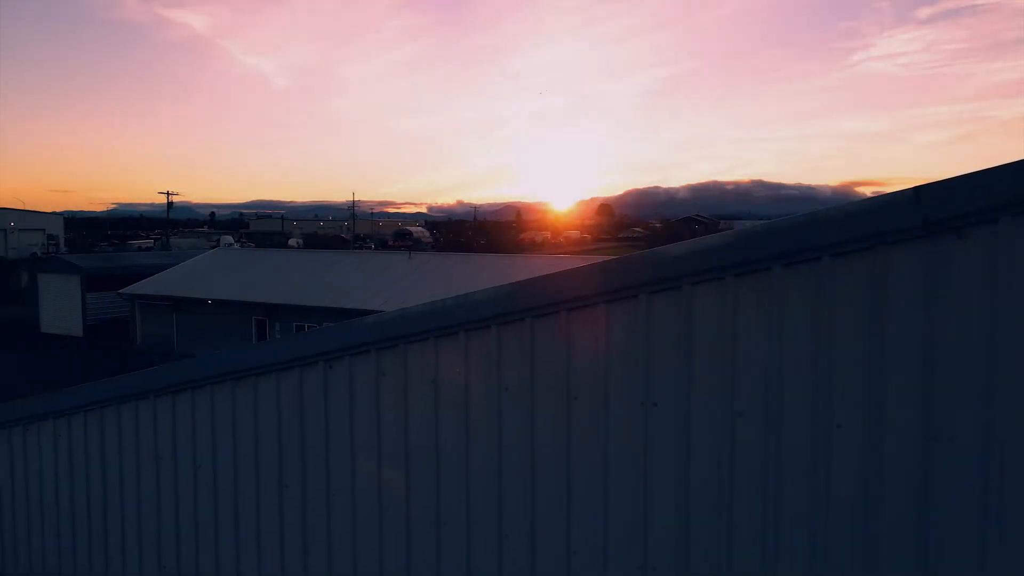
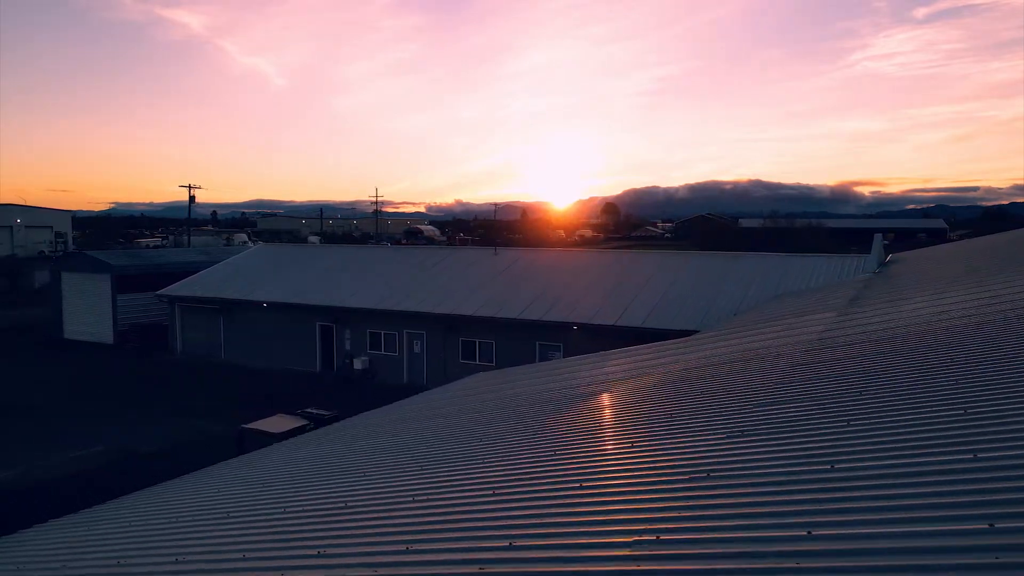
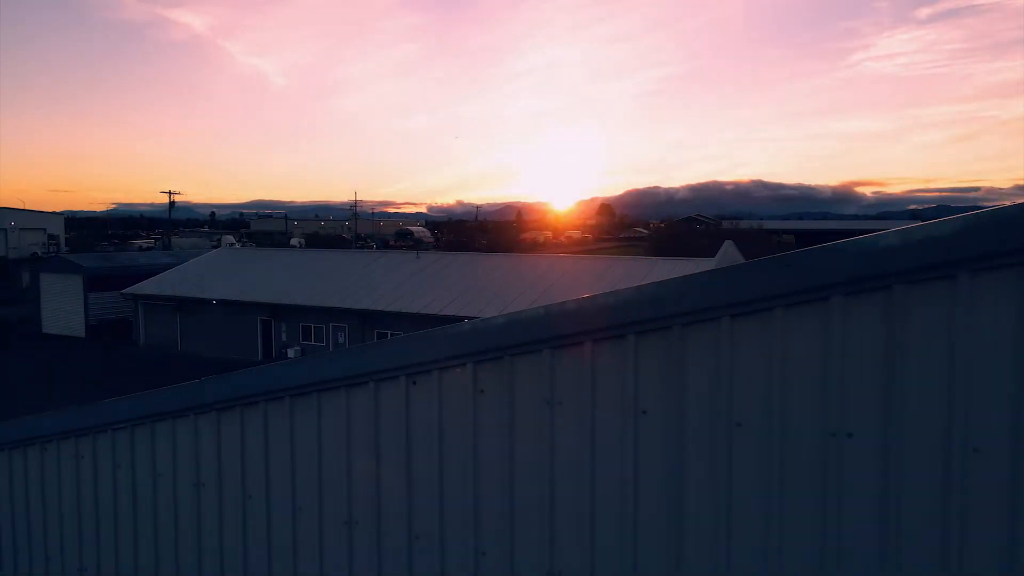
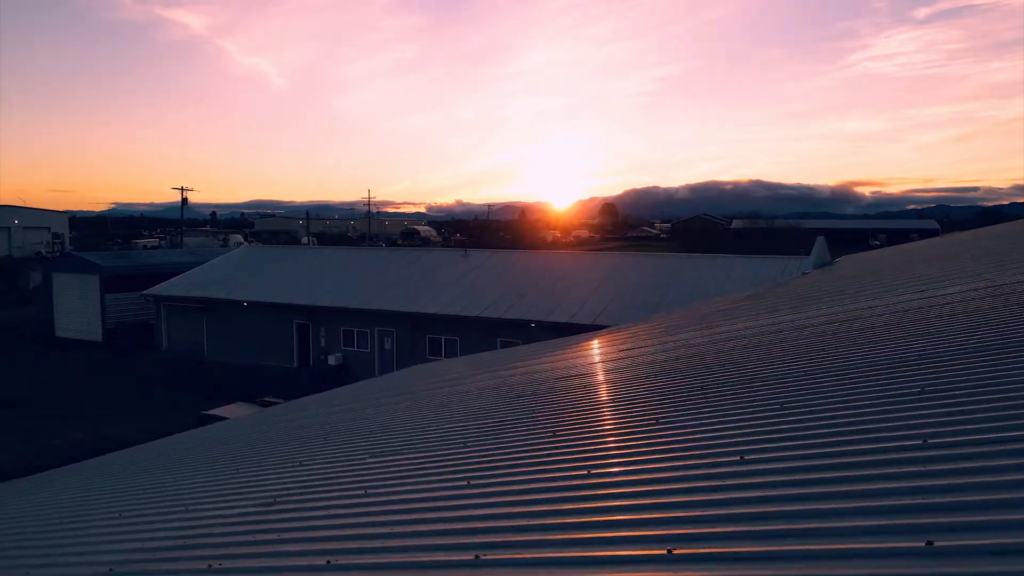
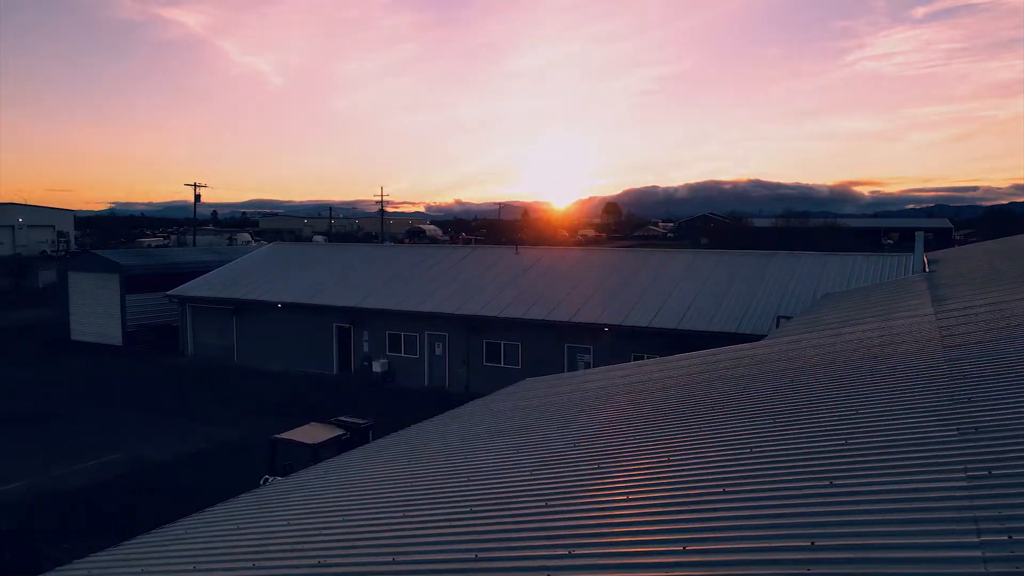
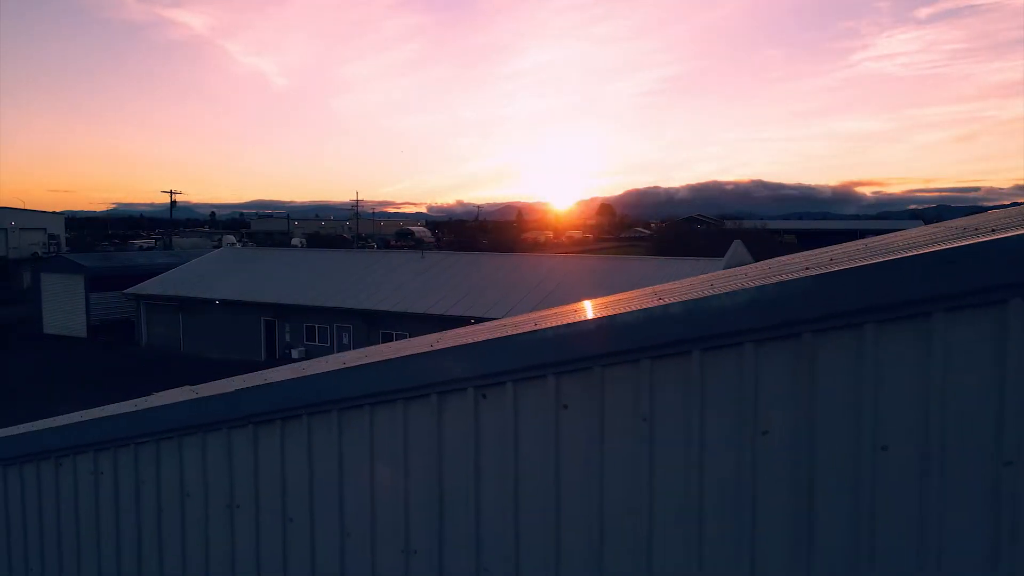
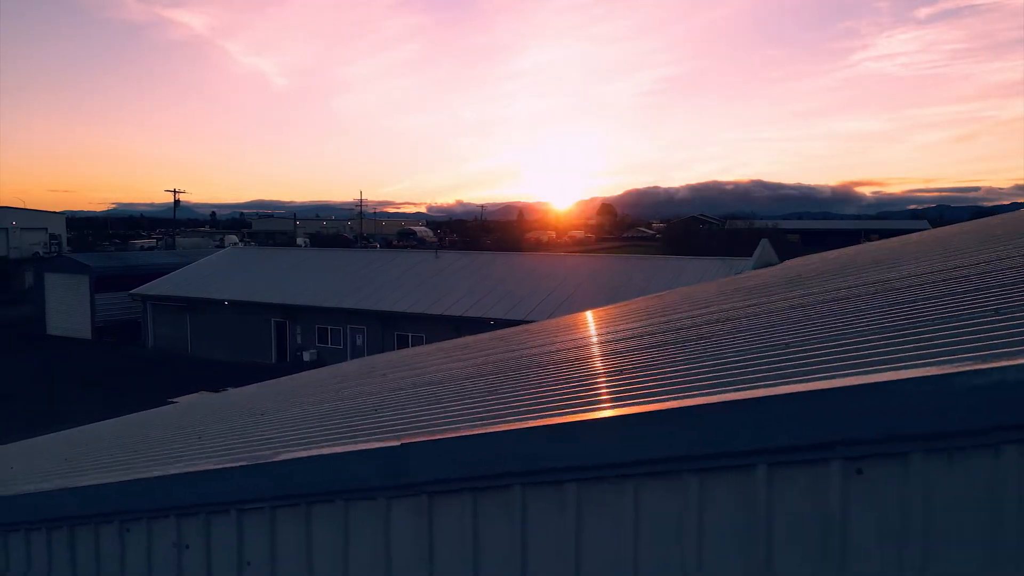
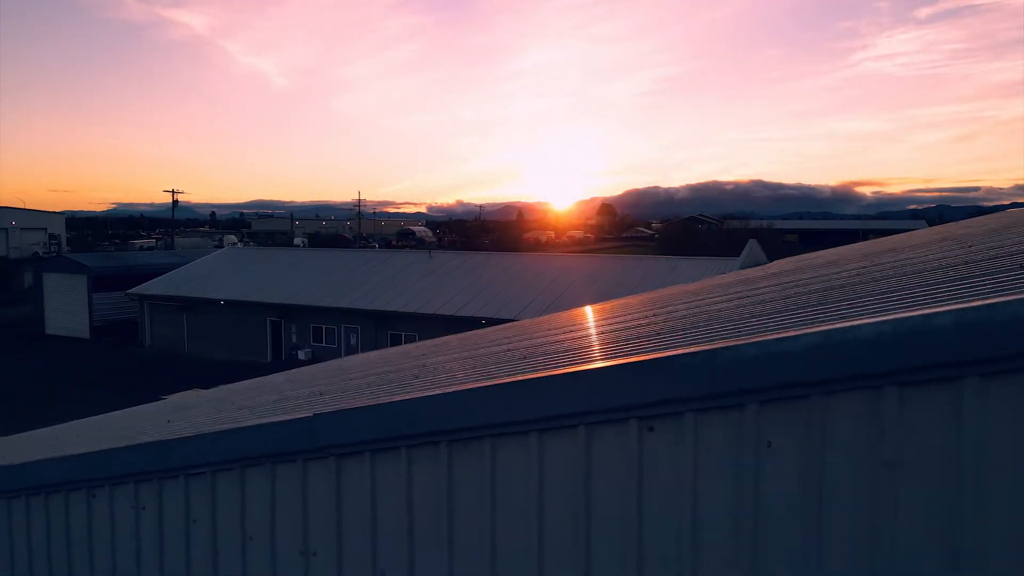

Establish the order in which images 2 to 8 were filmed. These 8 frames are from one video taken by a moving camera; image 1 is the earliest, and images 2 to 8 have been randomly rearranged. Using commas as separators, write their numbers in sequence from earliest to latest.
3, 6, 8, 7, 4, 2, 5
